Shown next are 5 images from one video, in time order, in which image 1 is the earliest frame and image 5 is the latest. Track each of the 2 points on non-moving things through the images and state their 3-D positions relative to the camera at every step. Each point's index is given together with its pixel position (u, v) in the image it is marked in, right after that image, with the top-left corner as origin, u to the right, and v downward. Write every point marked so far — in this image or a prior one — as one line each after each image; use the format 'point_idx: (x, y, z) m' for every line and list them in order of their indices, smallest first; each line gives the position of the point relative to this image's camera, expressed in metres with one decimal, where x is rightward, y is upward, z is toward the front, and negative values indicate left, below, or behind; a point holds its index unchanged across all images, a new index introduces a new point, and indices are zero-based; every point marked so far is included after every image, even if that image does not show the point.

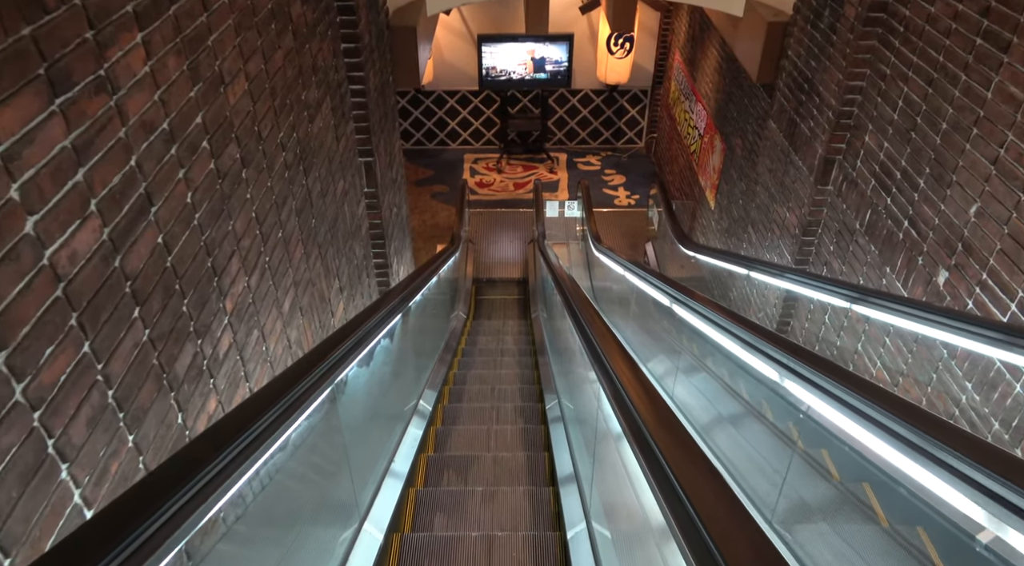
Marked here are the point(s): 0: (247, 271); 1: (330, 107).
0: (-0.9, 0.0, +2.6) m
1: (-1.0, +0.9, +3.8) m
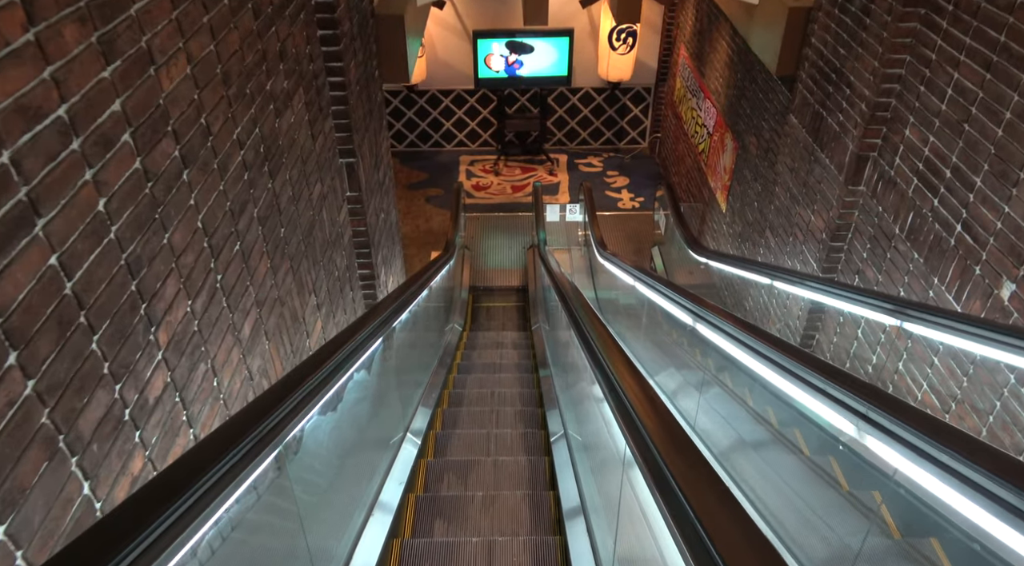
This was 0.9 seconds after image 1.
0: (-0.9, 0.0, +2.1) m
1: (-1.0, +0.8, +3.4) m
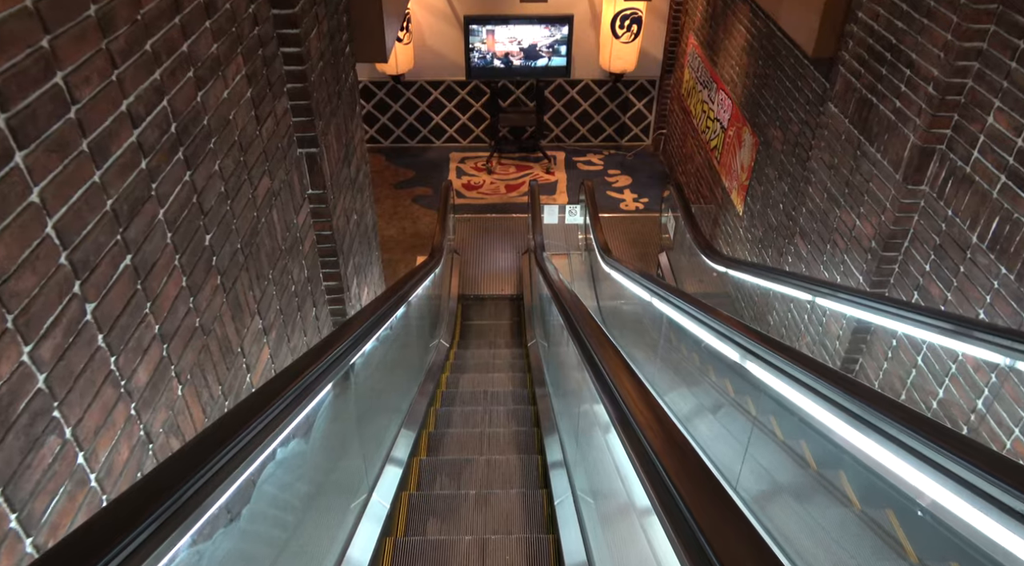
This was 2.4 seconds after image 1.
0: (-1.0, -0.1, +1.4) m
1: (-1.0, +0.8, +2.7) m
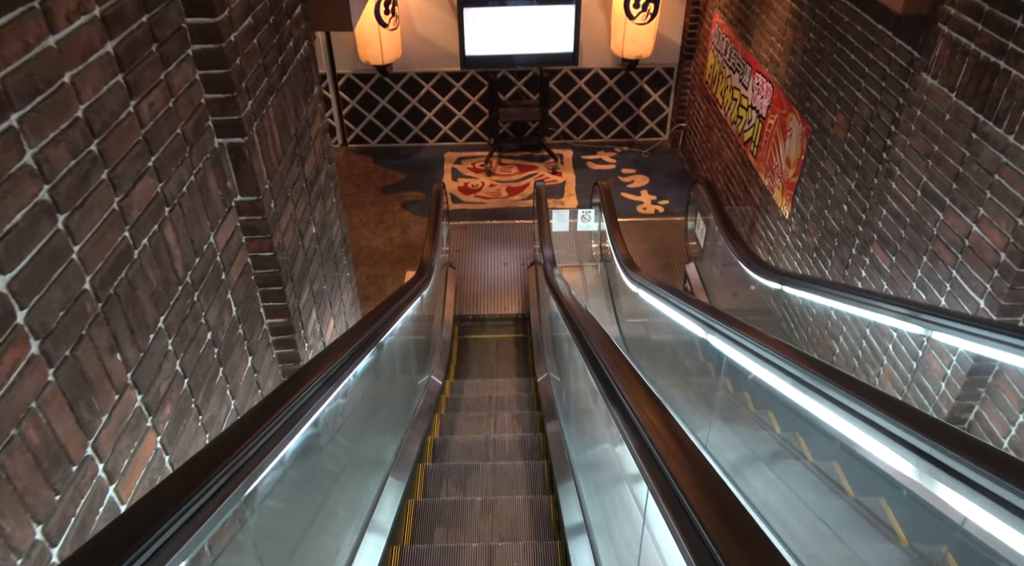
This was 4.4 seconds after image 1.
0: (-0.9, -0.2, +0.5) m
1: (-1.0, +0.6, +1.7) m
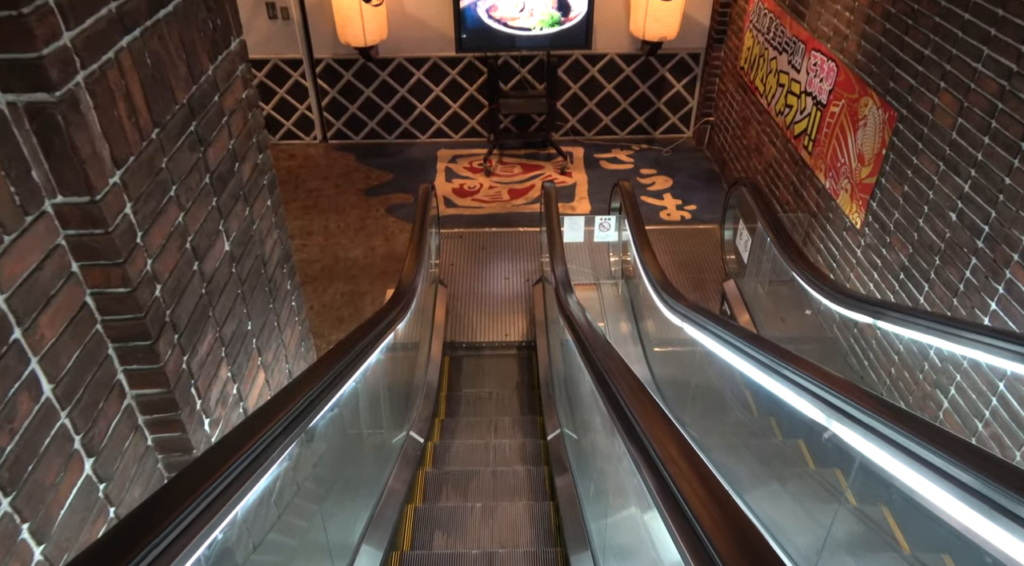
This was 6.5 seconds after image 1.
0: (-0.9, -0.4, -0.6) m
1: (-1.0, +0.5, +0.7) m
